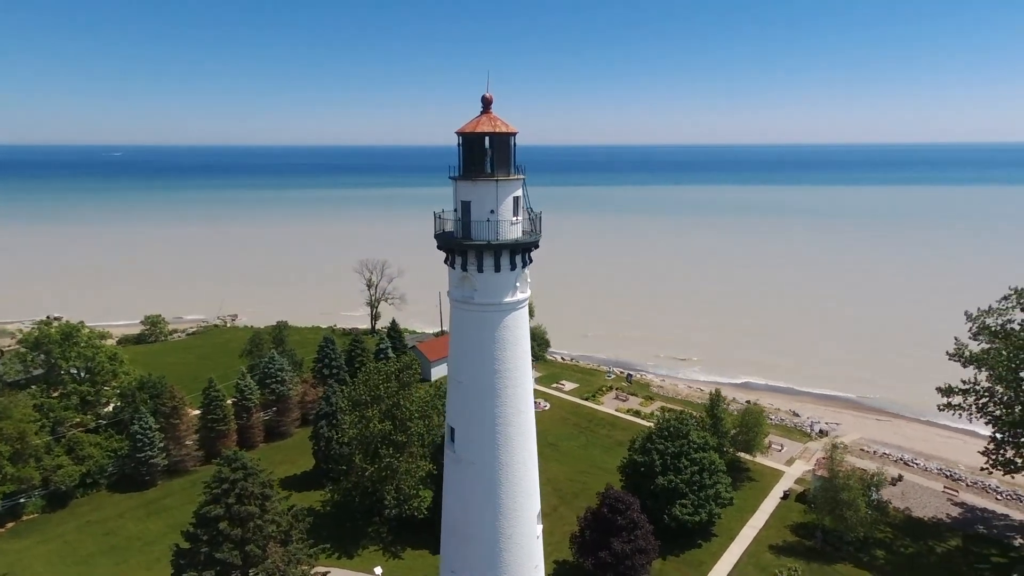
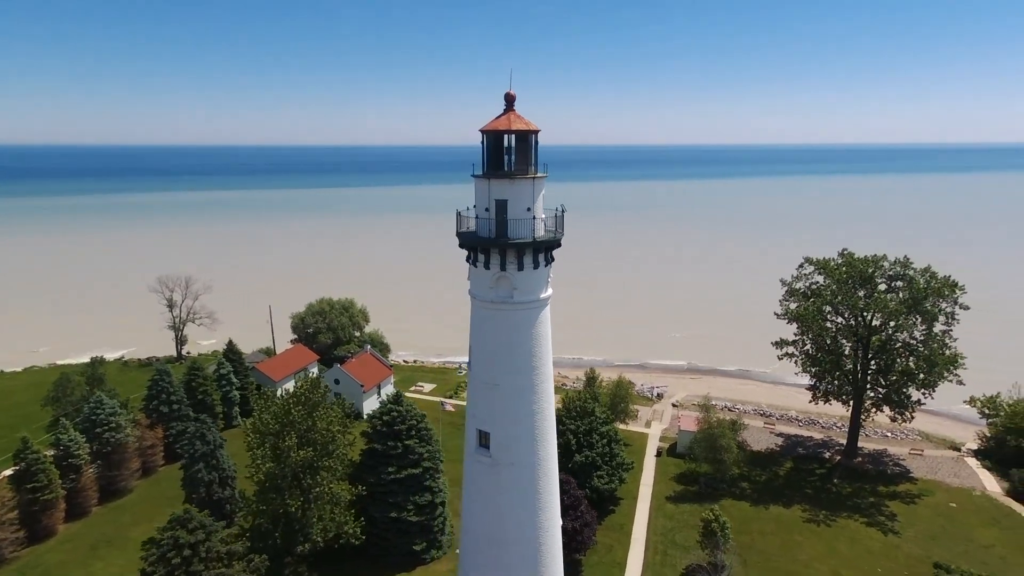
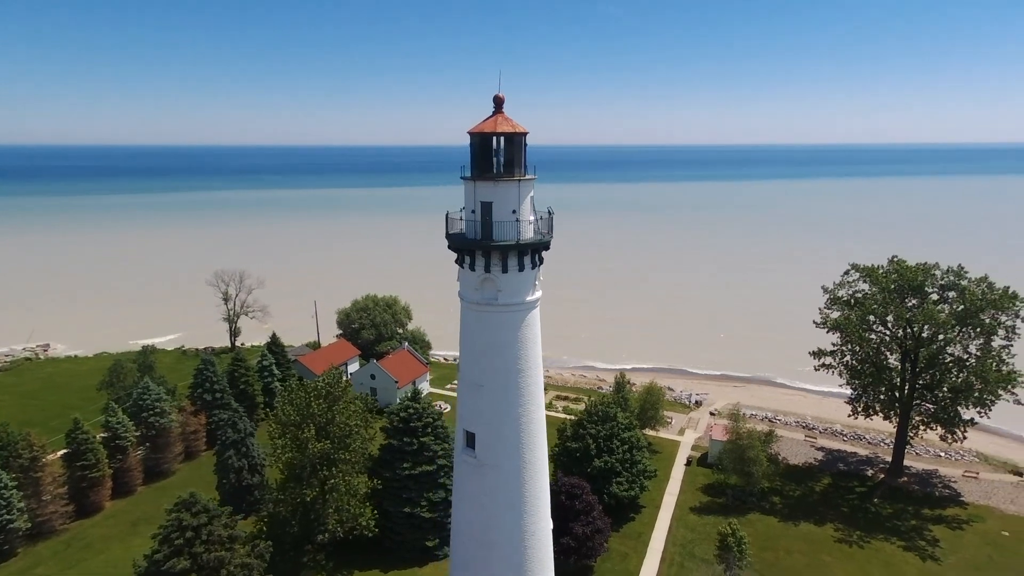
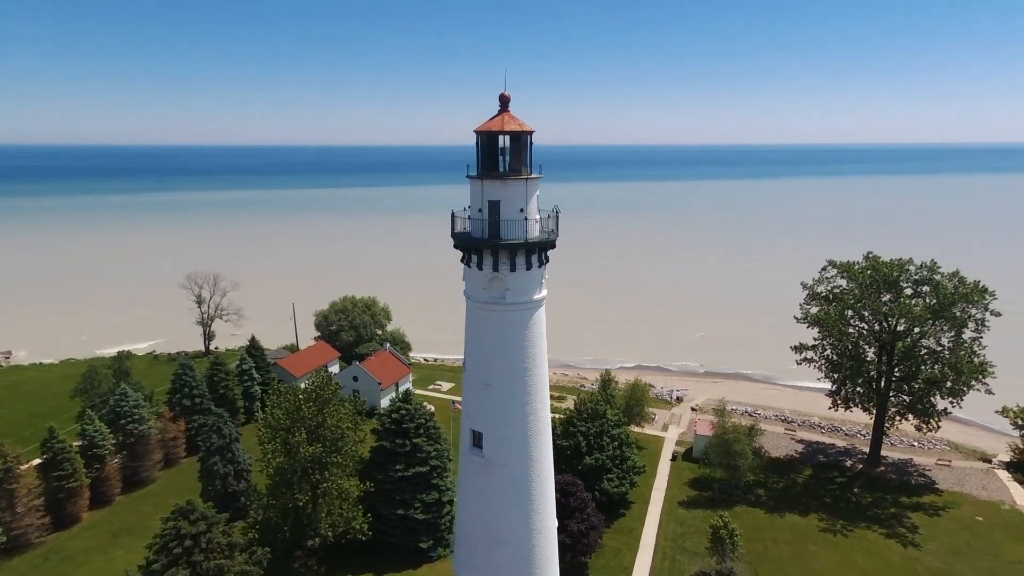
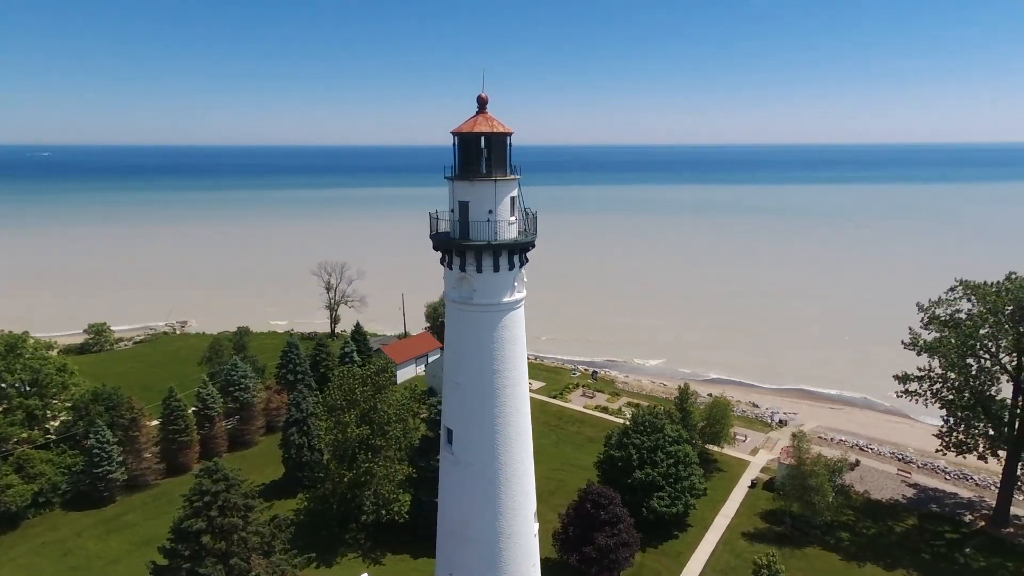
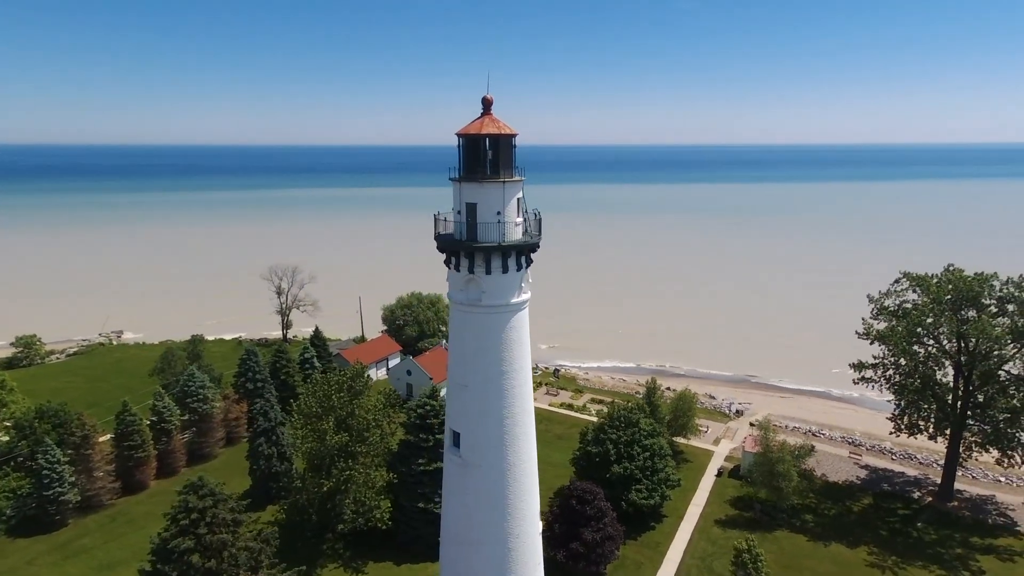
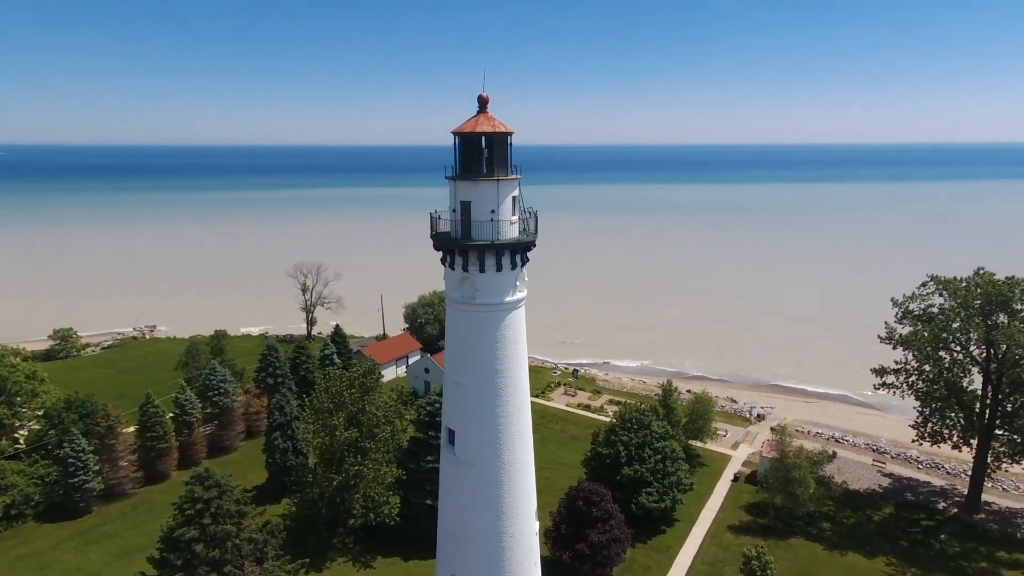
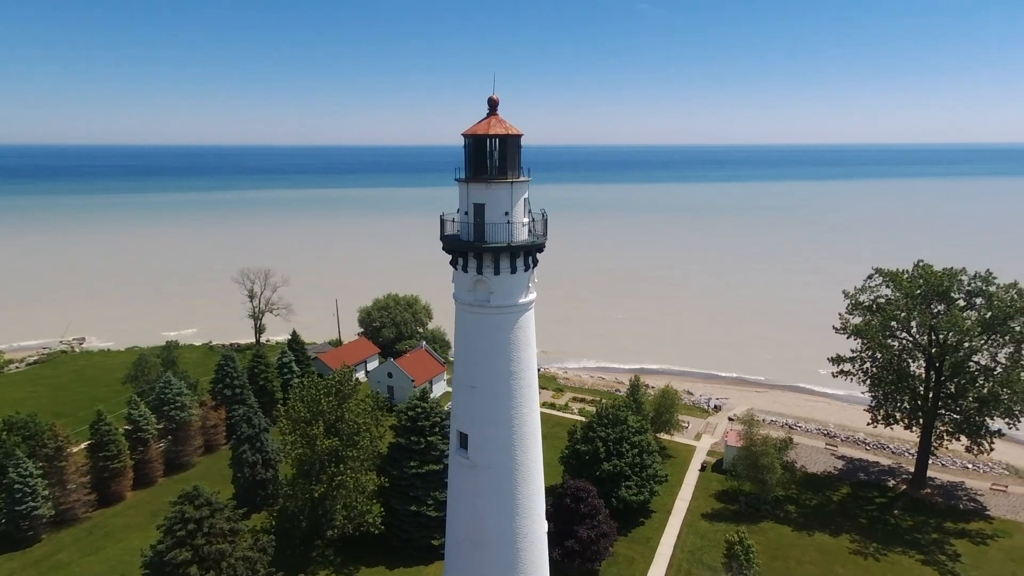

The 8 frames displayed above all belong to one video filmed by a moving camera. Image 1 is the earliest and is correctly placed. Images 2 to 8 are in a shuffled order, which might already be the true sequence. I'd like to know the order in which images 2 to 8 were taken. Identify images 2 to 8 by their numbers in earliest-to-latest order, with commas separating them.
5, 7, 6, 8, 3, 4, 2
